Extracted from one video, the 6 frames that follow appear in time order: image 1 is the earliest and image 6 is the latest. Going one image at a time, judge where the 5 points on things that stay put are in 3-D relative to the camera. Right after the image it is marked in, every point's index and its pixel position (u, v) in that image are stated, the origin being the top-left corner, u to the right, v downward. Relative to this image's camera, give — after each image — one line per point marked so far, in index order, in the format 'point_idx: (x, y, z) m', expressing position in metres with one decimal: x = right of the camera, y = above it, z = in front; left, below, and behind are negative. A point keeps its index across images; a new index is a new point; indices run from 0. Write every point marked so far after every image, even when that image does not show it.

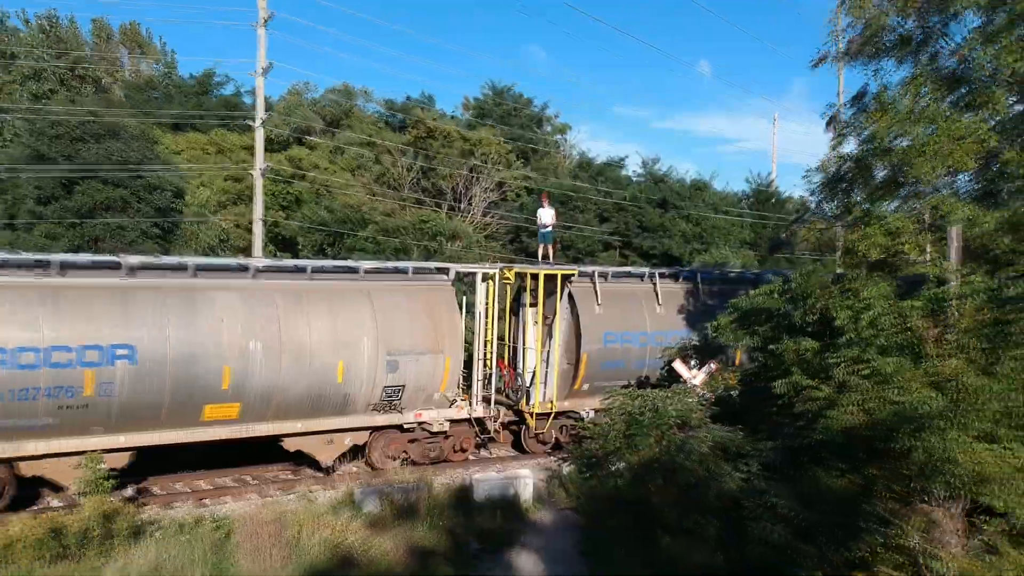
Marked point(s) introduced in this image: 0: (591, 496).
0: (+0.7, -1.8, +9.3) m
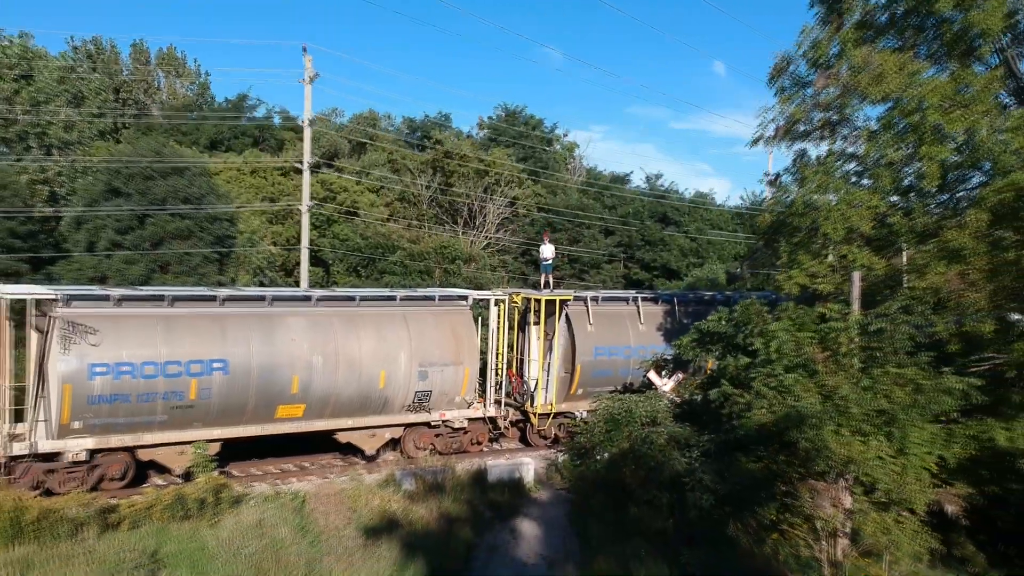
0: (+0.7, -2.1, +11.9) m
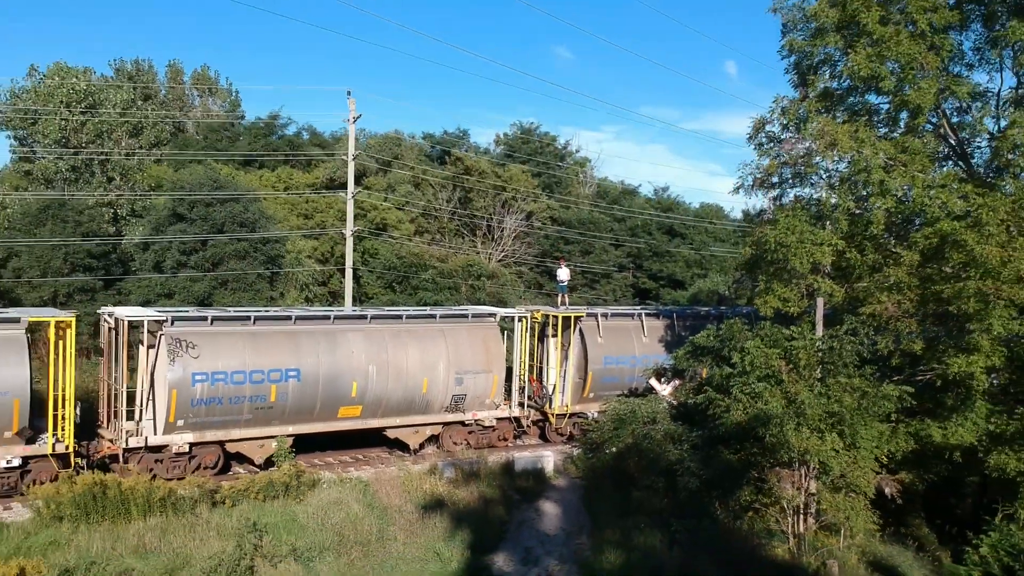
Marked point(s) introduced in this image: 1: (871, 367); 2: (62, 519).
0: (+1.0, -2.4, +14.3) m
1: (+4.0, -0.9, +12.1) m
2: (-4.5, -2.3, +11.0) m
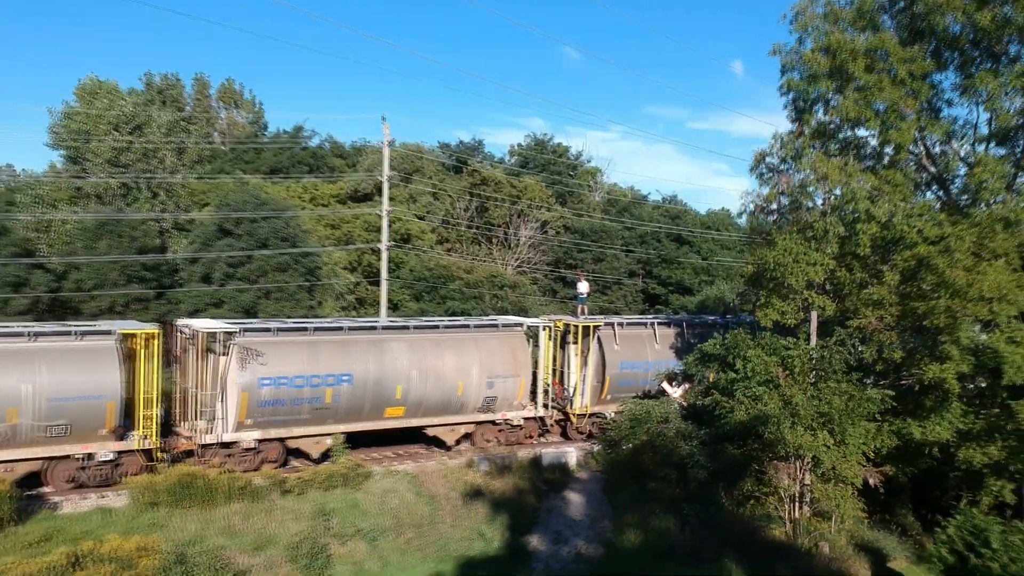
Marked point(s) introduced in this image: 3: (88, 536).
0: (+1.4, -2.6, +16.0) m
1: (+4.4, -1.1, +13.8) m
2: (-4.2, -2.5, +12.7) m
3: (-4.5, -2.6, +11.4) m
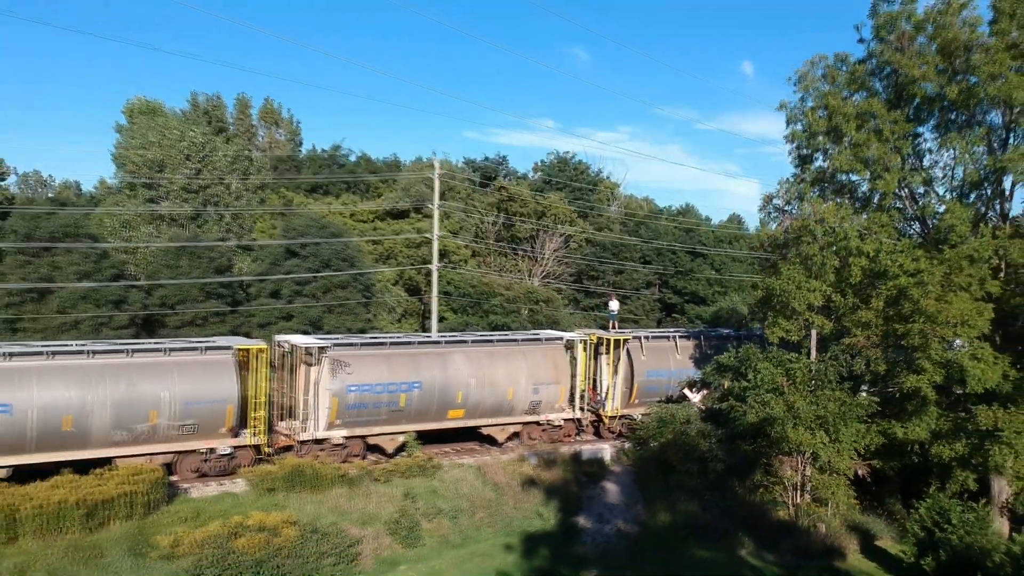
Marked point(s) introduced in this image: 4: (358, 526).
0: (+2.2, -2.9, +18.8) m
1: (+5.2, -1.4, +16.6) m
2: (-3.4, -2.9, +15.6) m
3: (-3.7, -3.0, +14.3) m
4: (-2.0, -3.1, +14.2) m
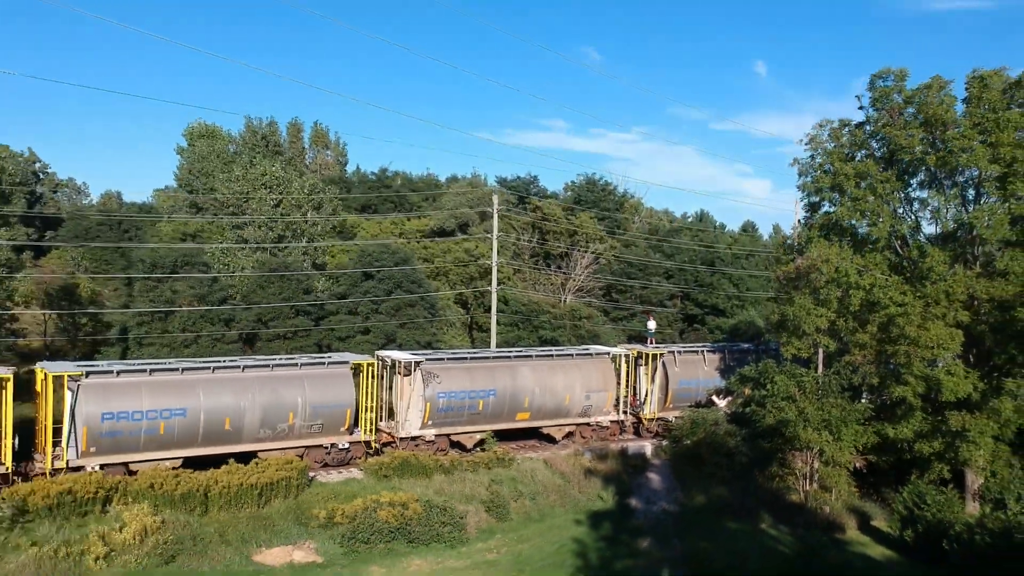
0: (+3.4, -3.4, +22.6) m
1: (+6.4, -2.0, +20.4) m
2: (-2.2, -3.4, +19.5) m
3: (-2.6, -3.5, +18.2) m
4: (-0.8, -3.6, +18.1) m
